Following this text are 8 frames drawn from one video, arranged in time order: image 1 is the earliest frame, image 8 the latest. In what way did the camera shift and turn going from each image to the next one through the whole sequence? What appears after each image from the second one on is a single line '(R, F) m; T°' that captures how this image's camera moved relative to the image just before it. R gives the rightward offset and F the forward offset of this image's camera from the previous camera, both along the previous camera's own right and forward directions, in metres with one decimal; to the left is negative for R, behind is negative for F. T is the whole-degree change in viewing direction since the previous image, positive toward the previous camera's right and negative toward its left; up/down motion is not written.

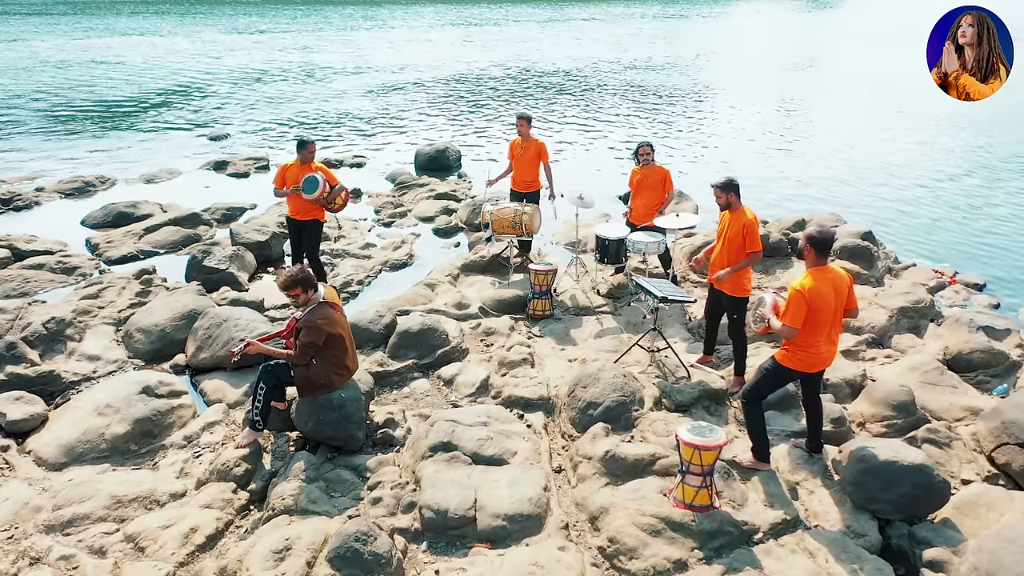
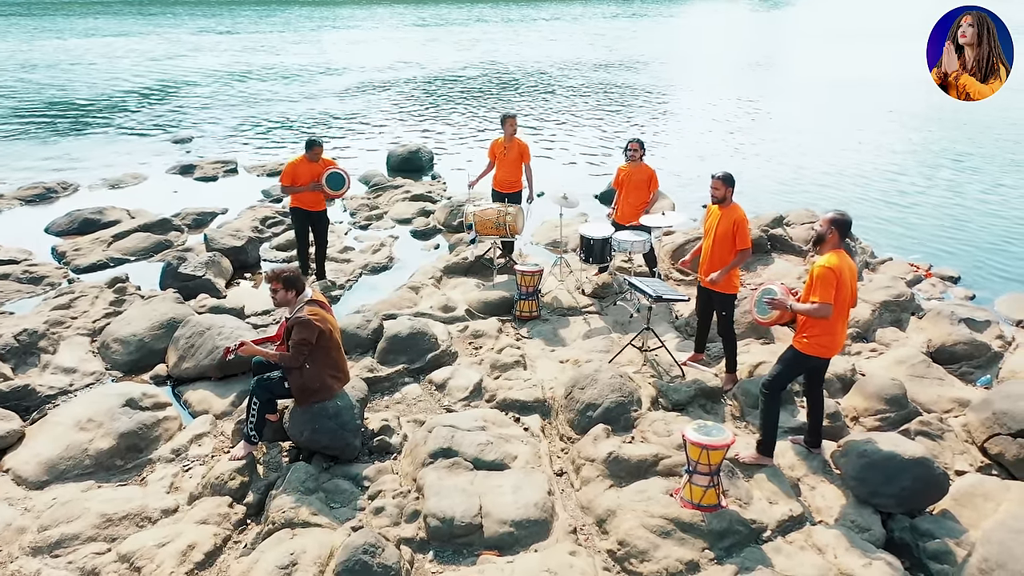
(-0.3, +0.1) m; +3°
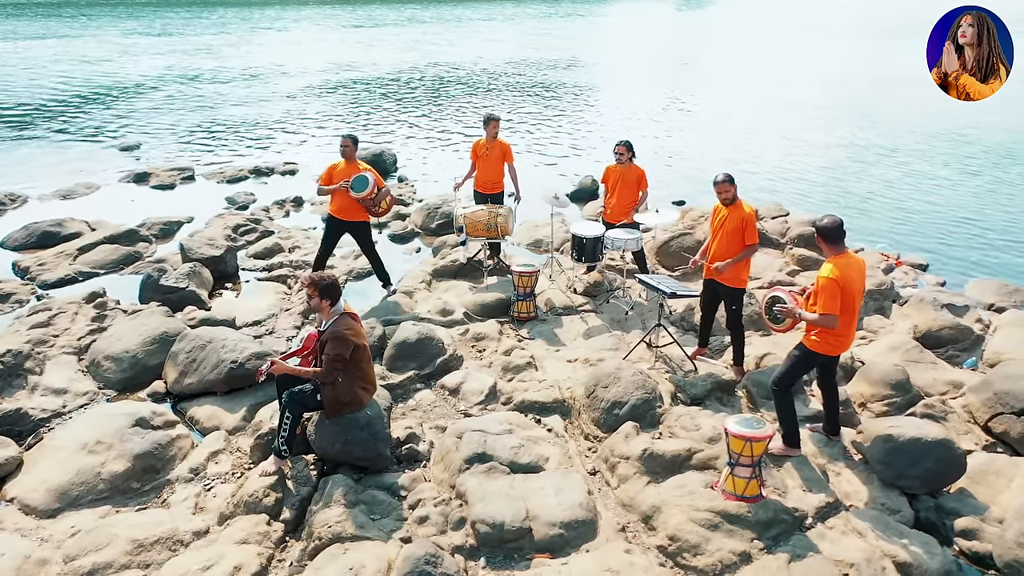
(-0.7, +0.1) m; +5°
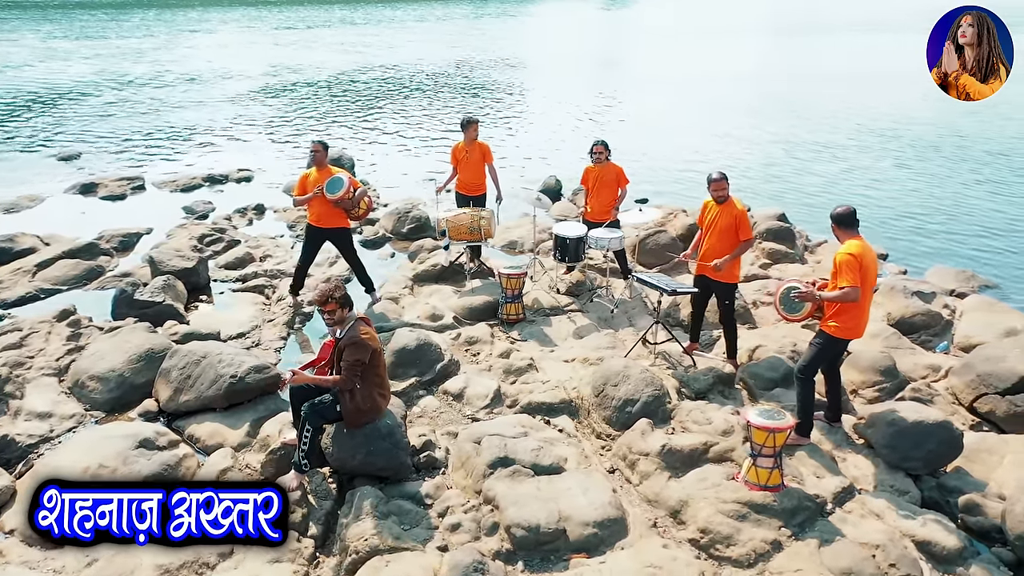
(-0.7, 0.0) m; +5°
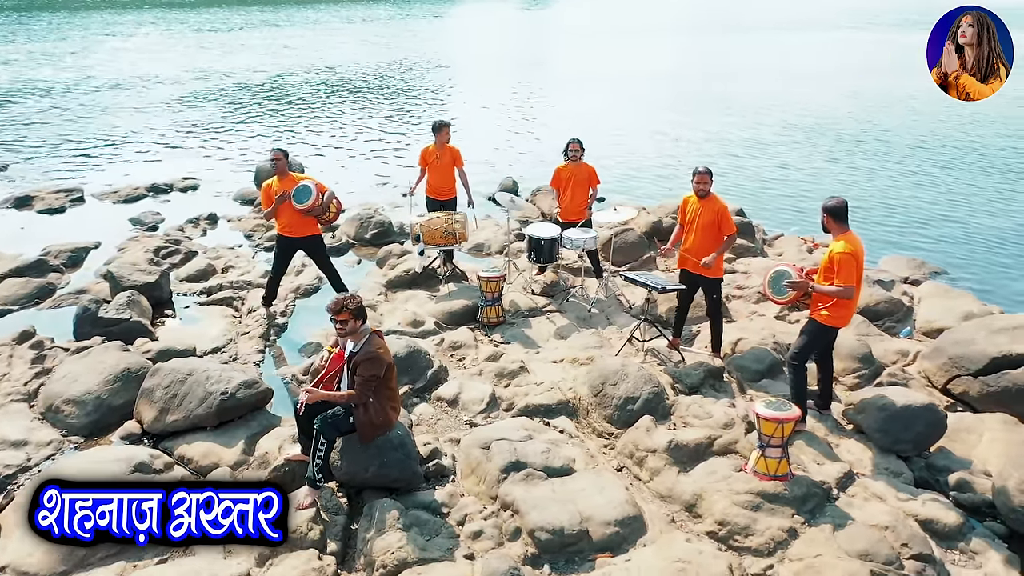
(-0.6, 0.0) m; +5°
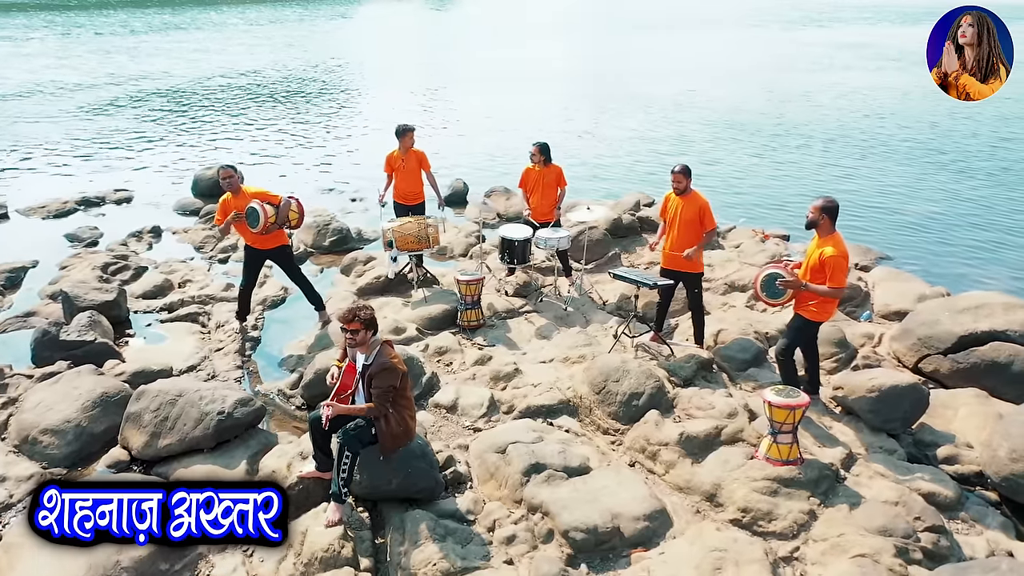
(-0.8, 0.0) m; +6°
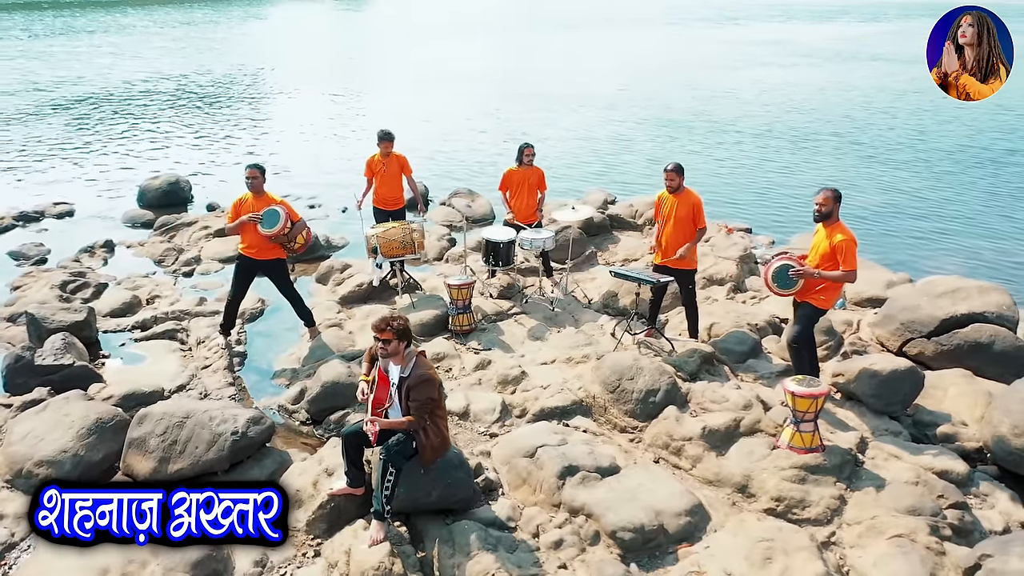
(-0.8, +0.1) m; +5°
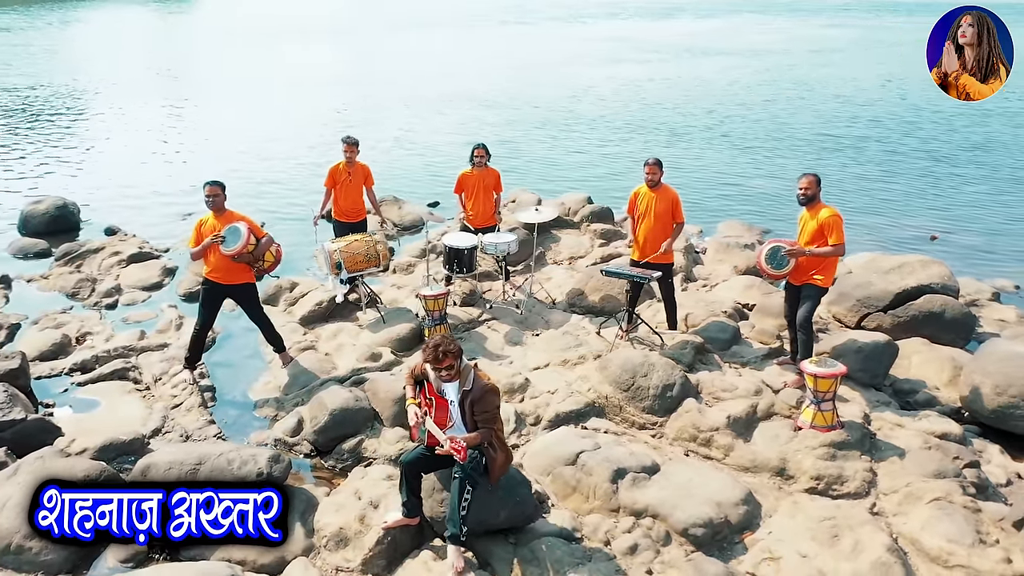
(-1.4, +0.3) m; +10°
